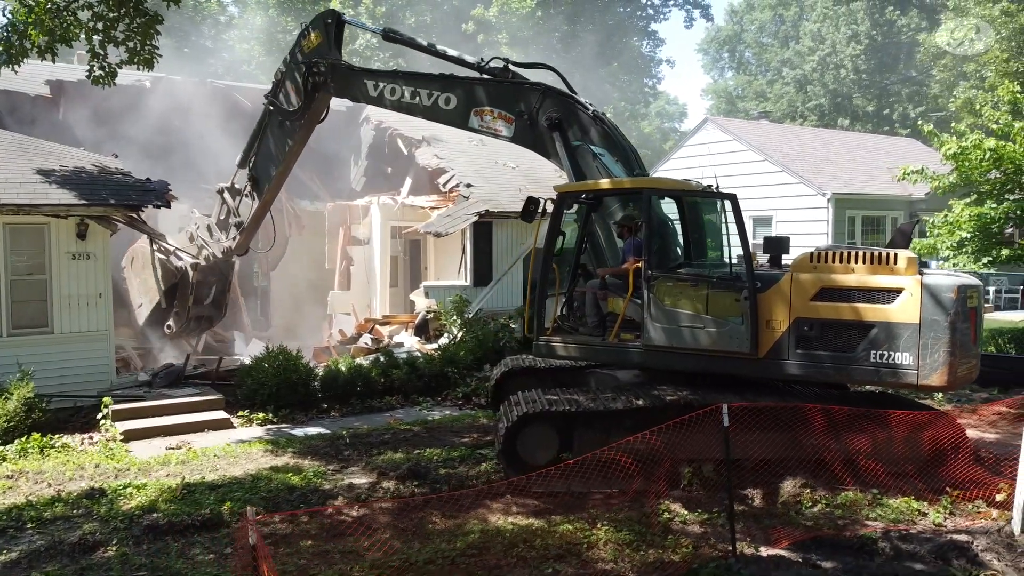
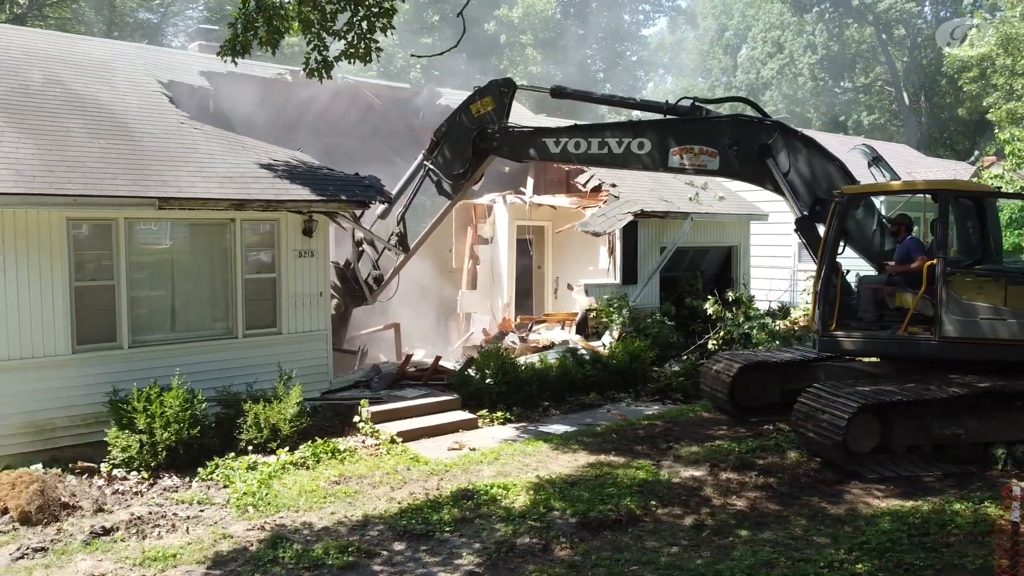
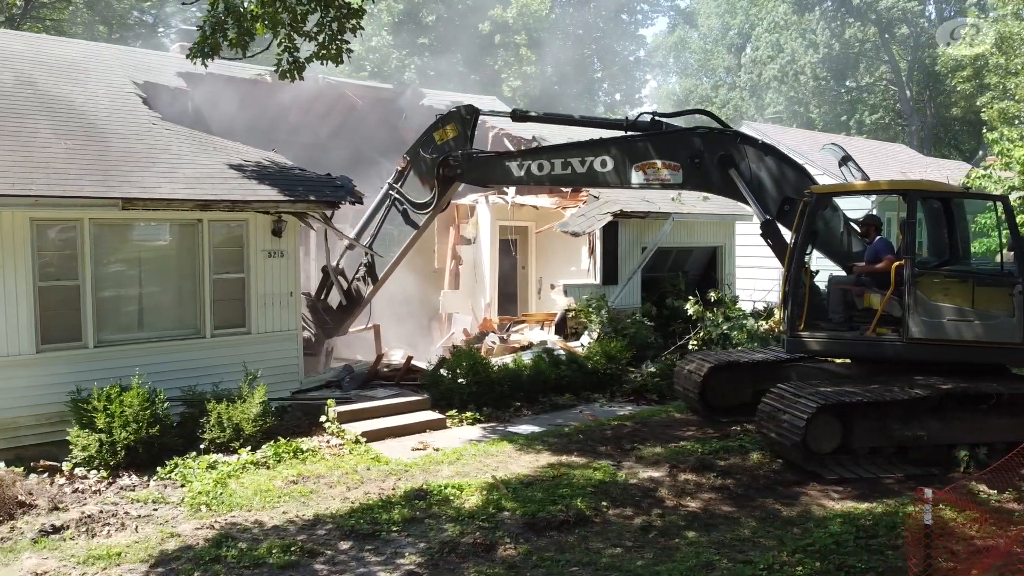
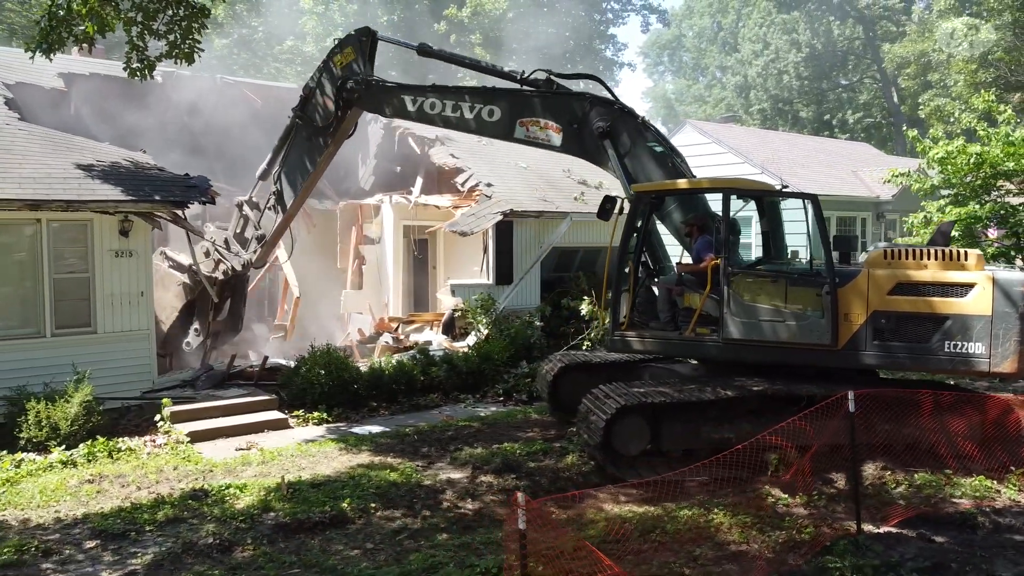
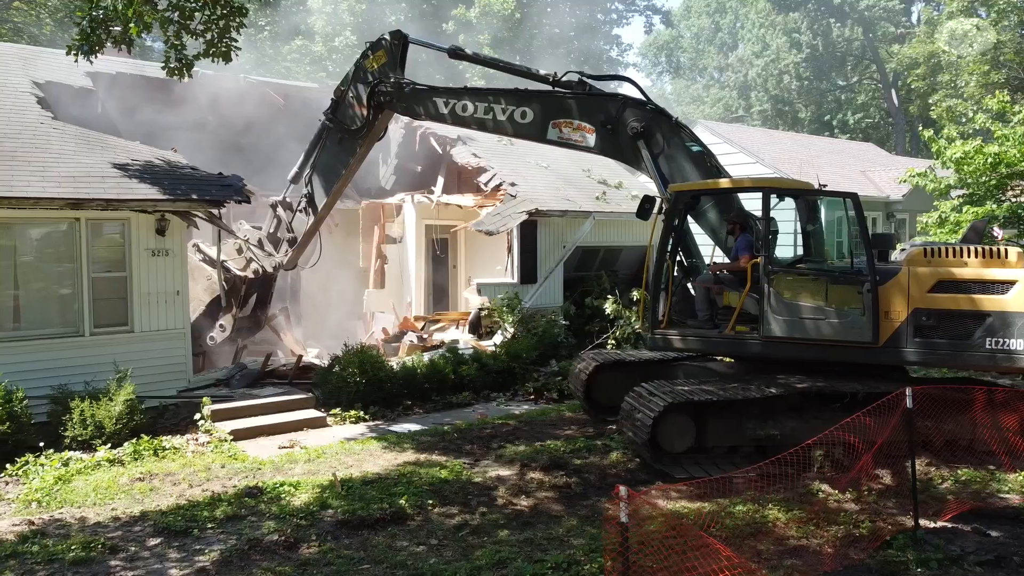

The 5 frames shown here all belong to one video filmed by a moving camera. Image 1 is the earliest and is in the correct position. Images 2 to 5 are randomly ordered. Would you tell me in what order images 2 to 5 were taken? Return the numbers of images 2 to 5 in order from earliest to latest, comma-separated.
4, 5, 3, 2
